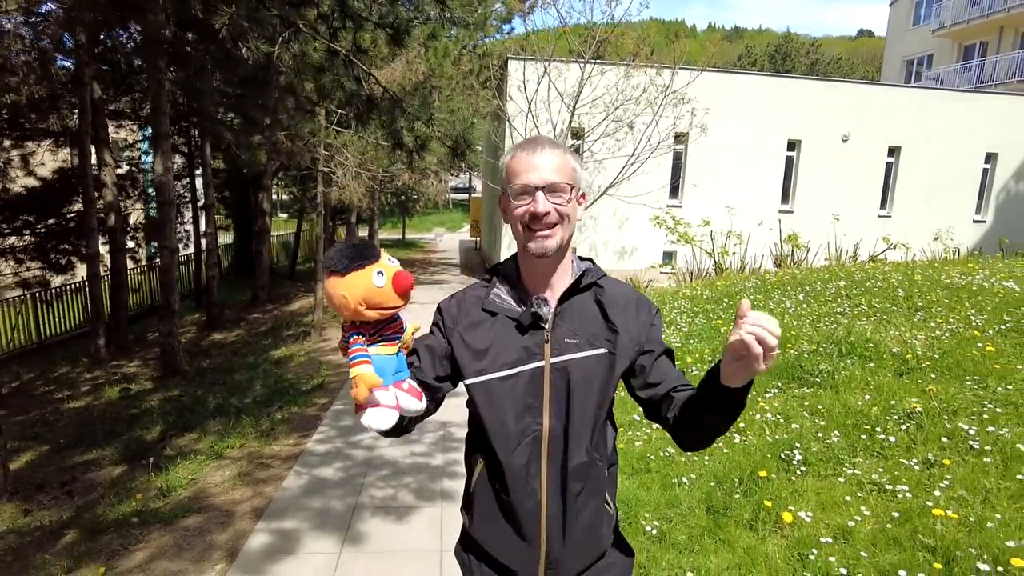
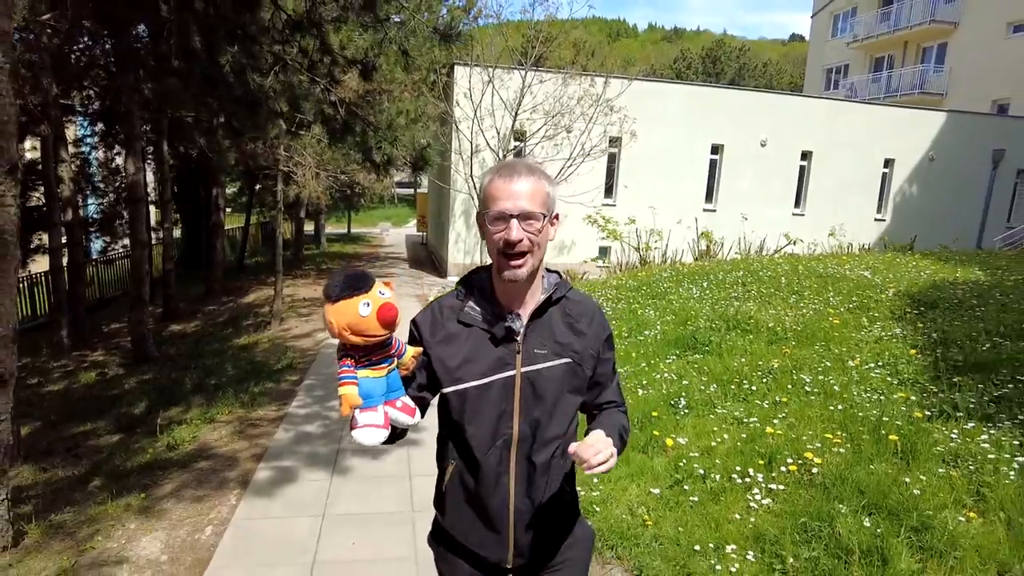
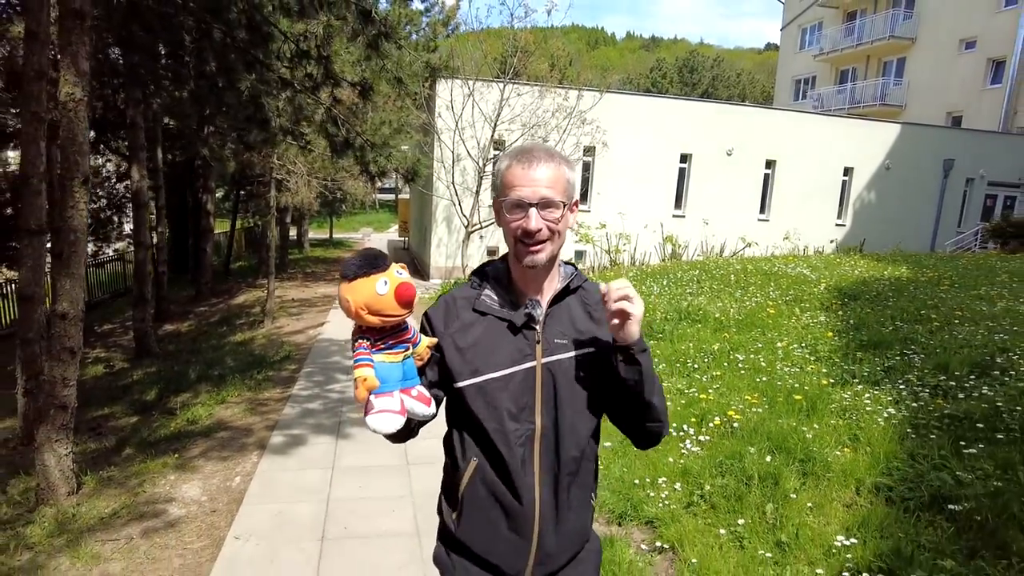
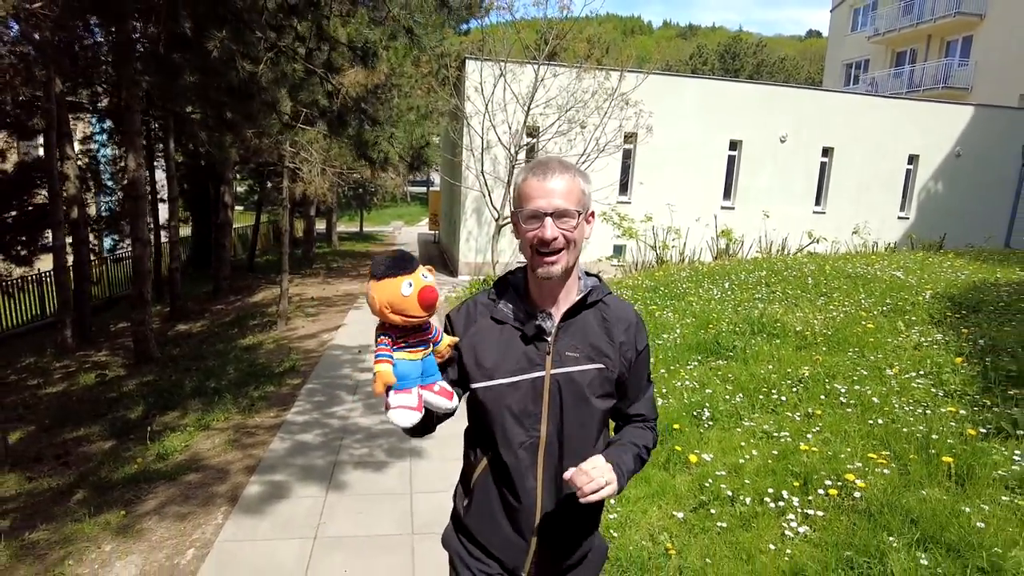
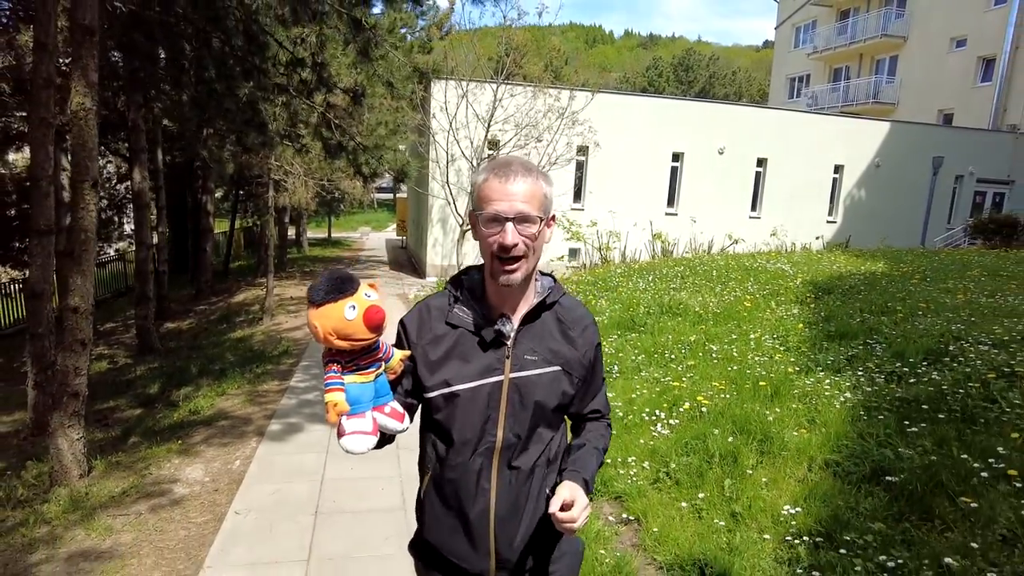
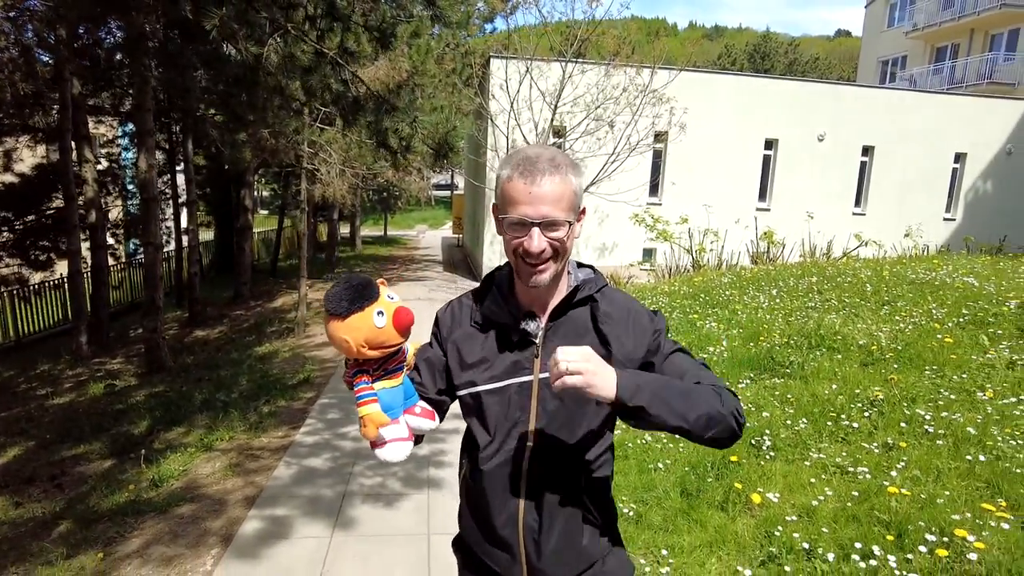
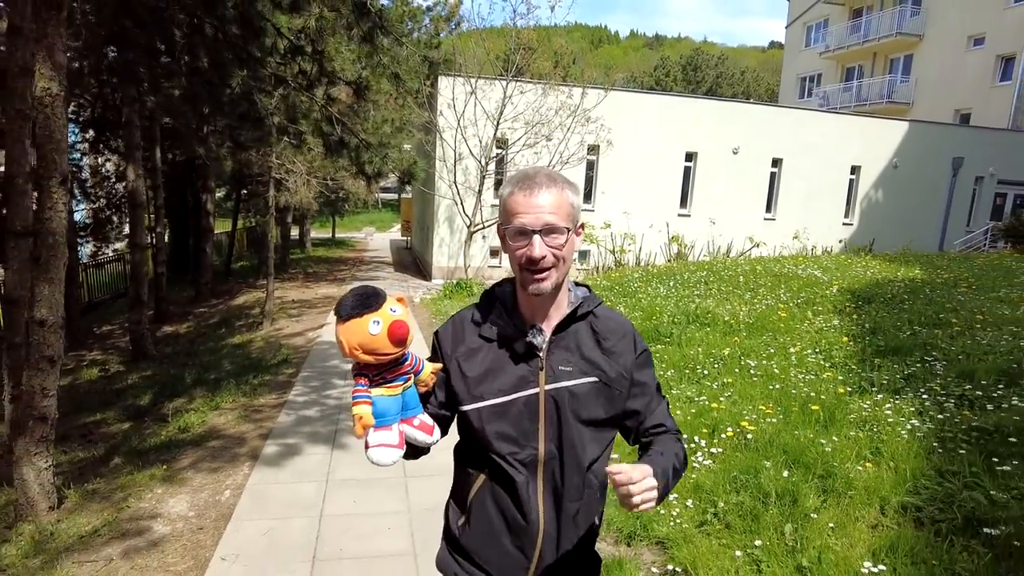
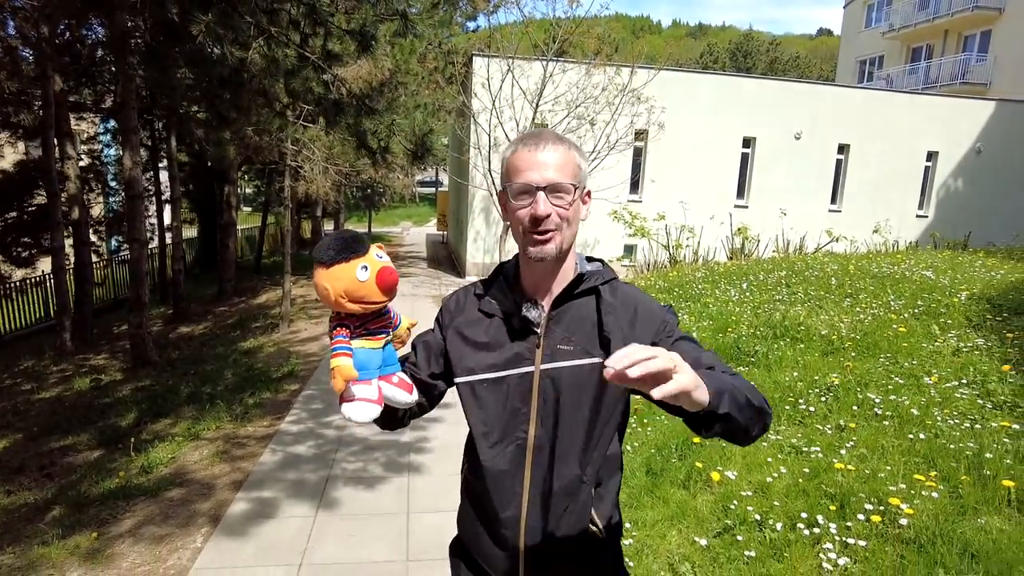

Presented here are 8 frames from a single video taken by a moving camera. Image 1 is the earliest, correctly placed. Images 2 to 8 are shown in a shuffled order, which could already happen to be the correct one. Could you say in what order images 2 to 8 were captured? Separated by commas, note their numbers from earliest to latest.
6, 8, 4, 2, 7, 3, 5
